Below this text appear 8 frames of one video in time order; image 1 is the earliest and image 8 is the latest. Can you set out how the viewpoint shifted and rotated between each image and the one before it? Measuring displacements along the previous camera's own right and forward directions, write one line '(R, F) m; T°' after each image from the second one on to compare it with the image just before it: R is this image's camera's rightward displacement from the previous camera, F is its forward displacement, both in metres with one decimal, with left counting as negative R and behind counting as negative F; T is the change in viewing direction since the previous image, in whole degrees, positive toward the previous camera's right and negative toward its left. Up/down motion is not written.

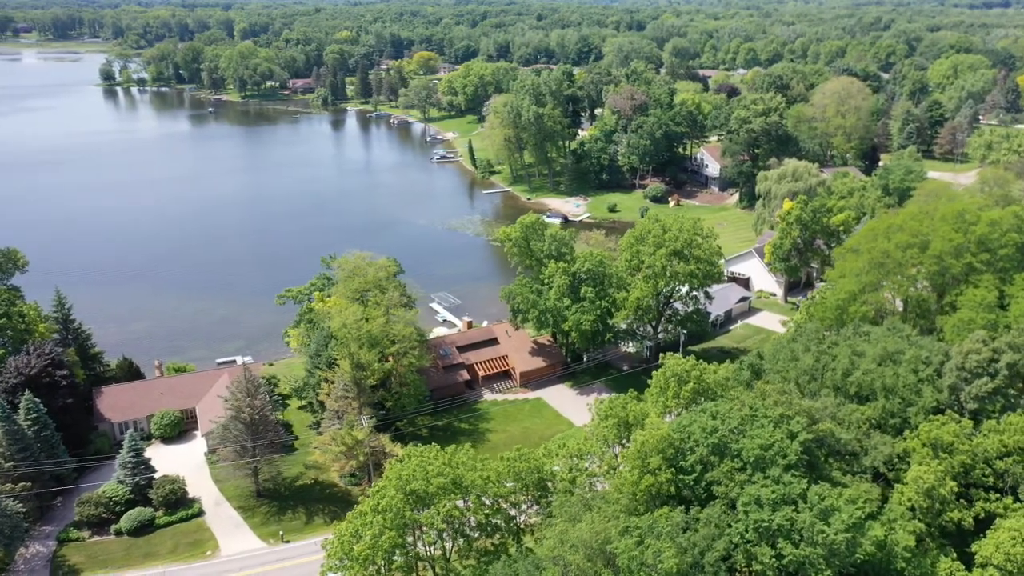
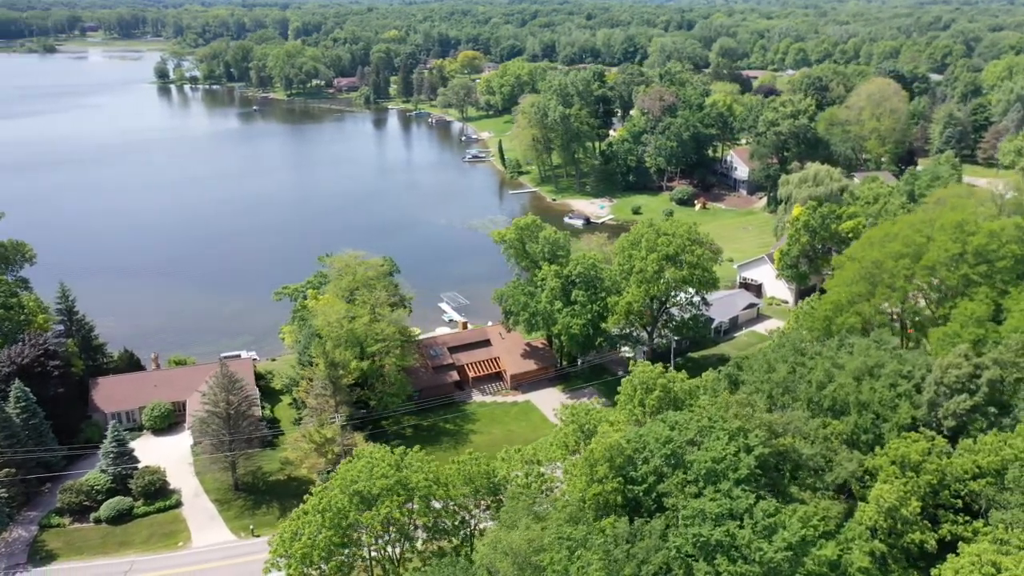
(+3.2, +0.2) m; -4°
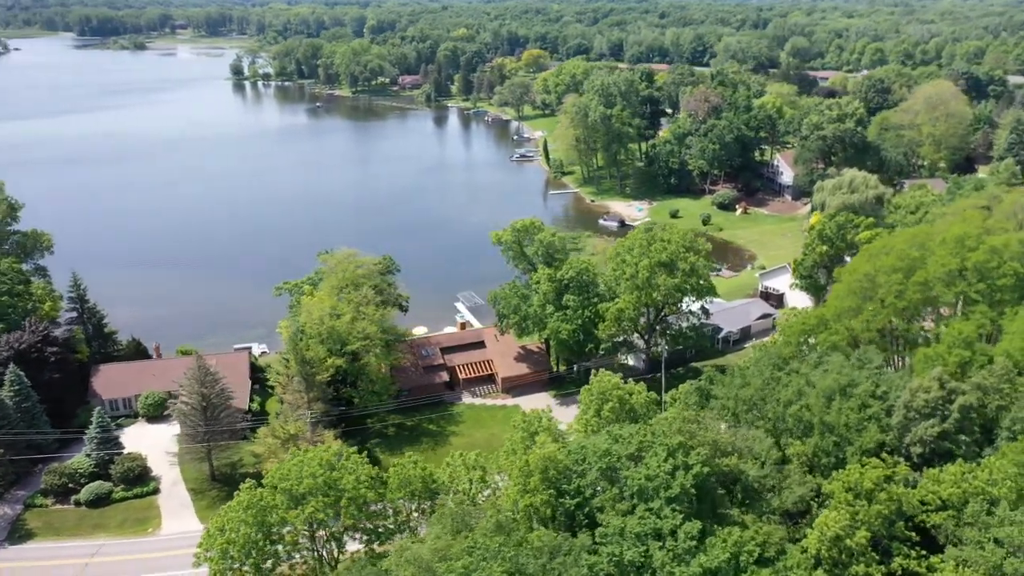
(+4.3, +0.6) m; -5°
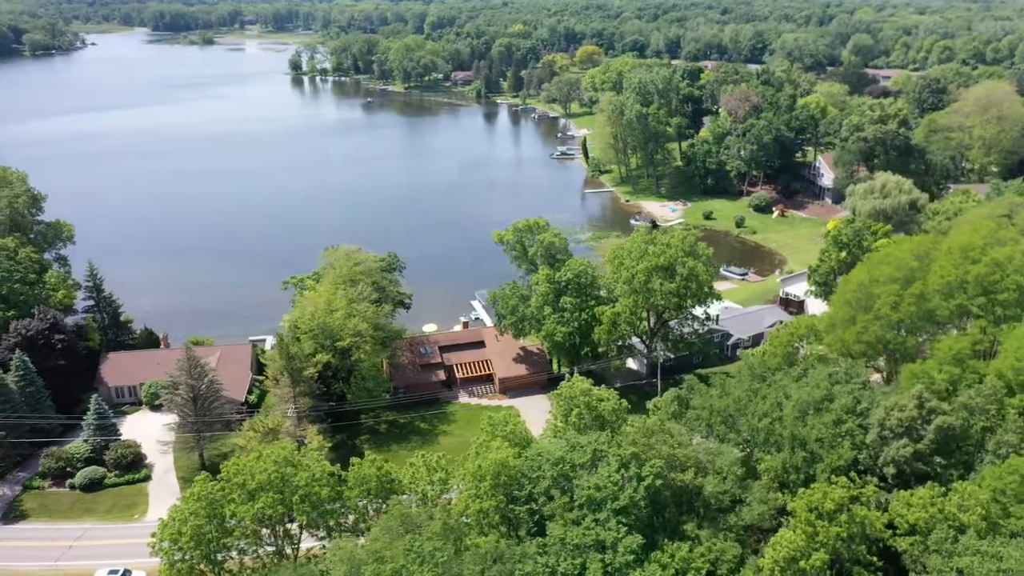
(+3.2, +0.4) m; -4°
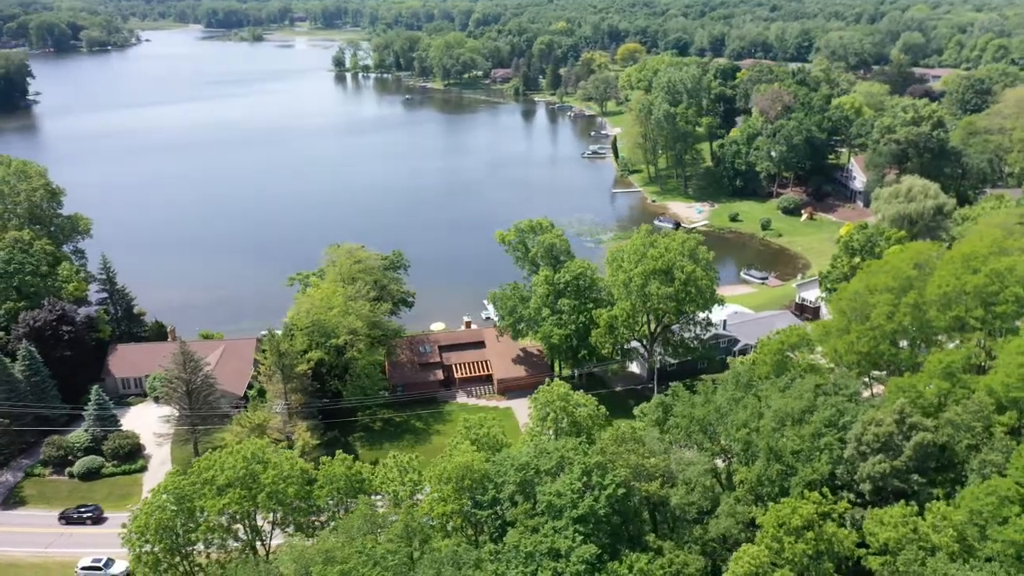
(+2.4, +0.3) m; -3°
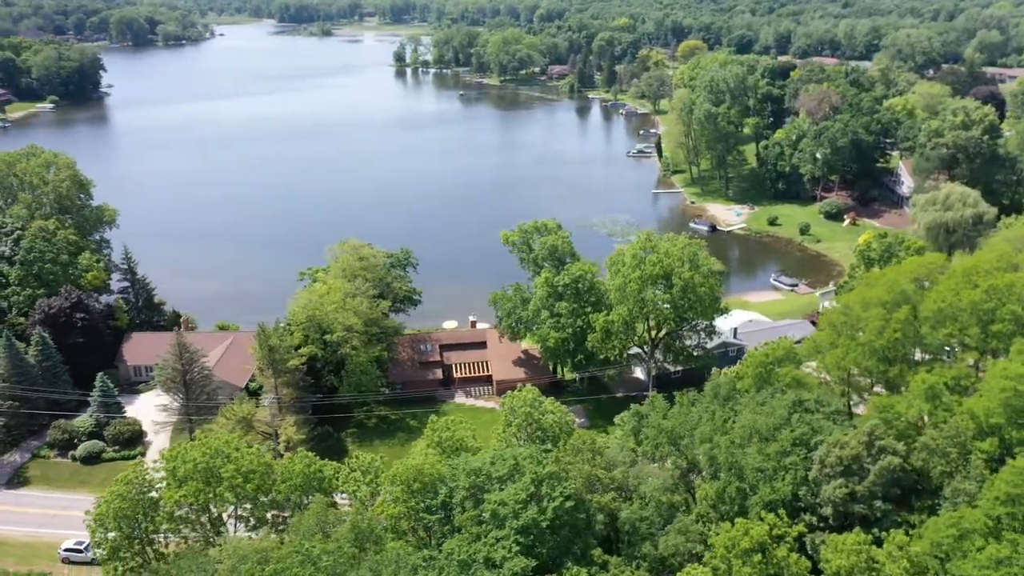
(+3.3, +0.4) m; -5°
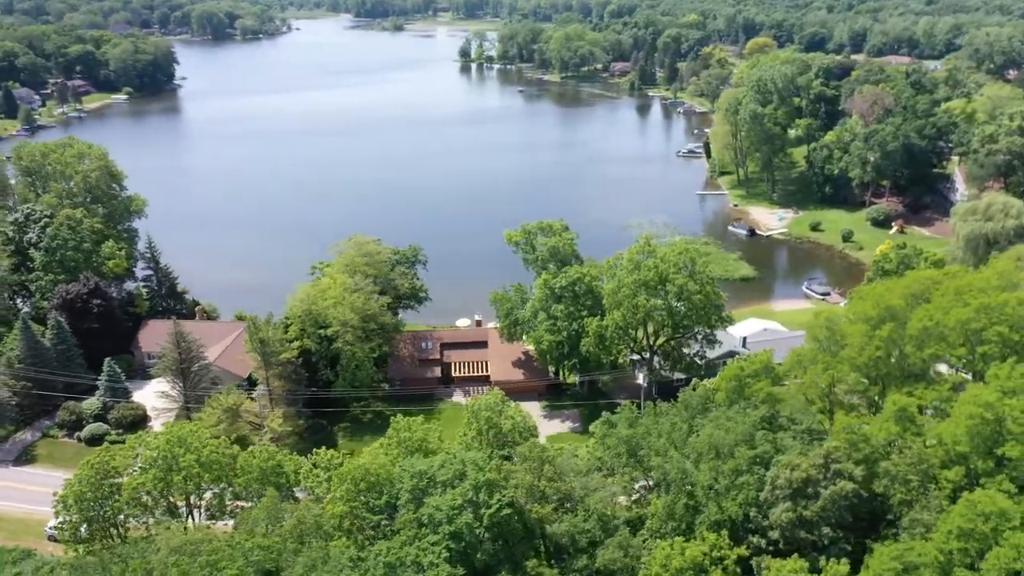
(+3.6, +0.4) m; -5°
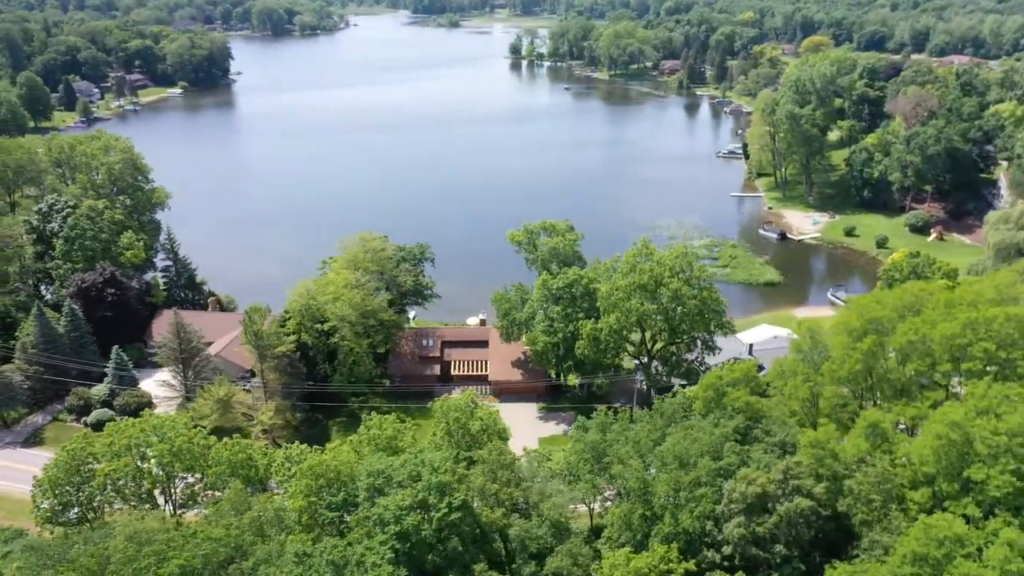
(+2.8, +0.3) m; -4°
